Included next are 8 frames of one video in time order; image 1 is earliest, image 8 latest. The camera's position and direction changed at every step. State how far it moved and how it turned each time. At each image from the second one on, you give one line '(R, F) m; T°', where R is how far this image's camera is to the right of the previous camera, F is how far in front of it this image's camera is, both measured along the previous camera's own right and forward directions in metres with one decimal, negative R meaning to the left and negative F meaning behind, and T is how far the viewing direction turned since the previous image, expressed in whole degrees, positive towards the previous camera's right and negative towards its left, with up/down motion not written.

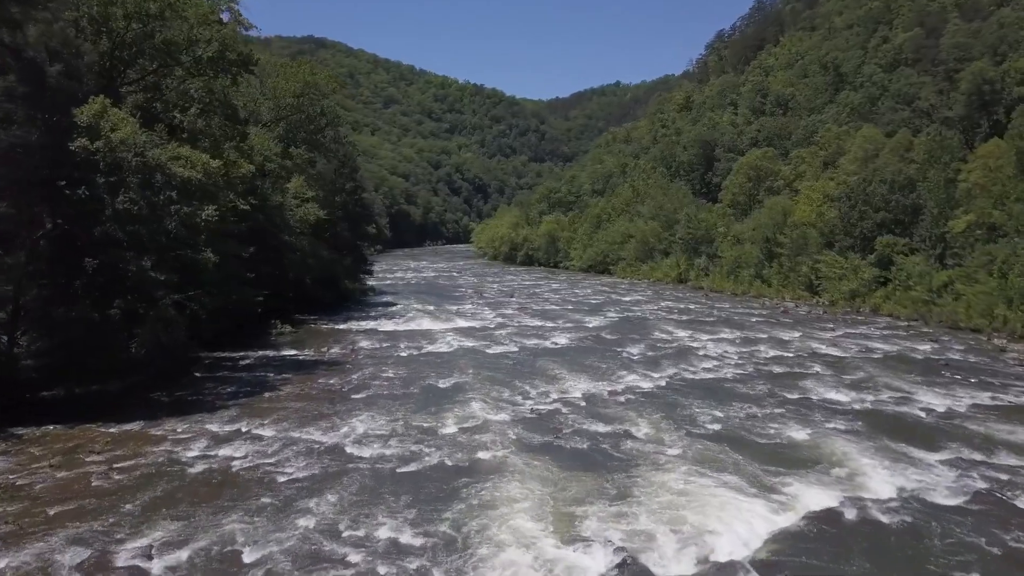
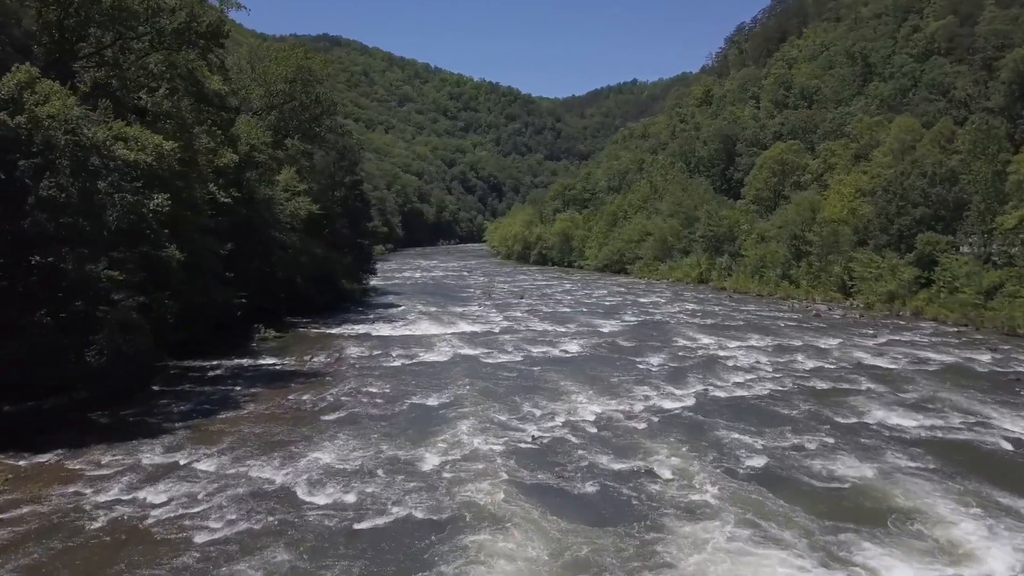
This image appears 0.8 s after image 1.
(+0.3, +2.8) m; -1°
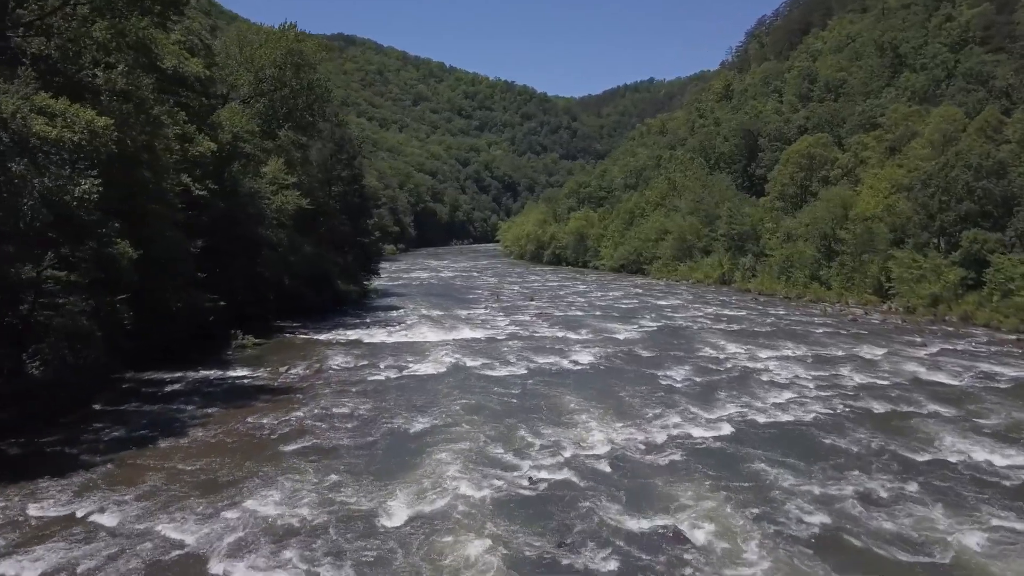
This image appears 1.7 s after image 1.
(+0.3, +2.8) m; -1°
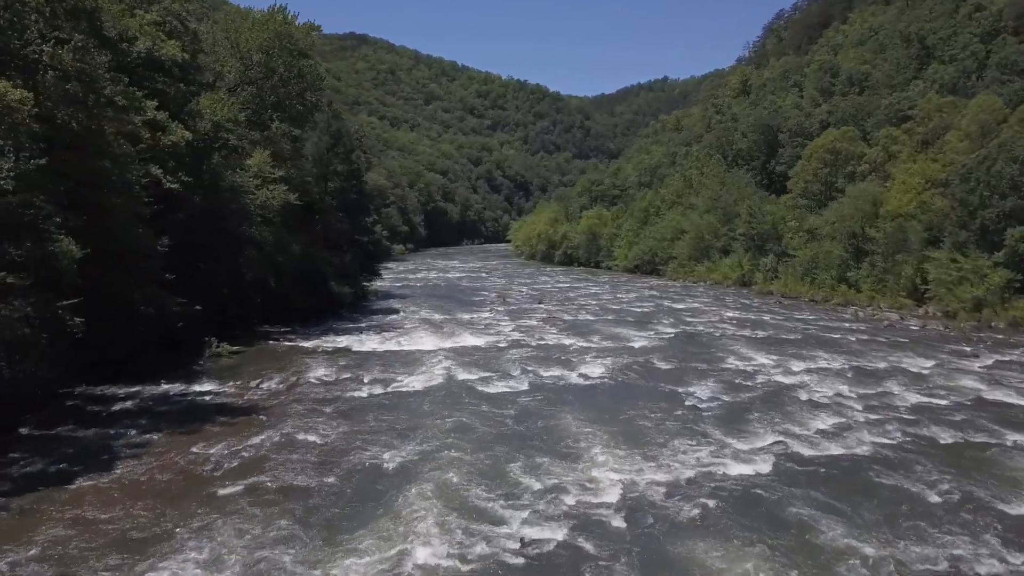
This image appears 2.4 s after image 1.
(+0.3, +2.4) m; -1°
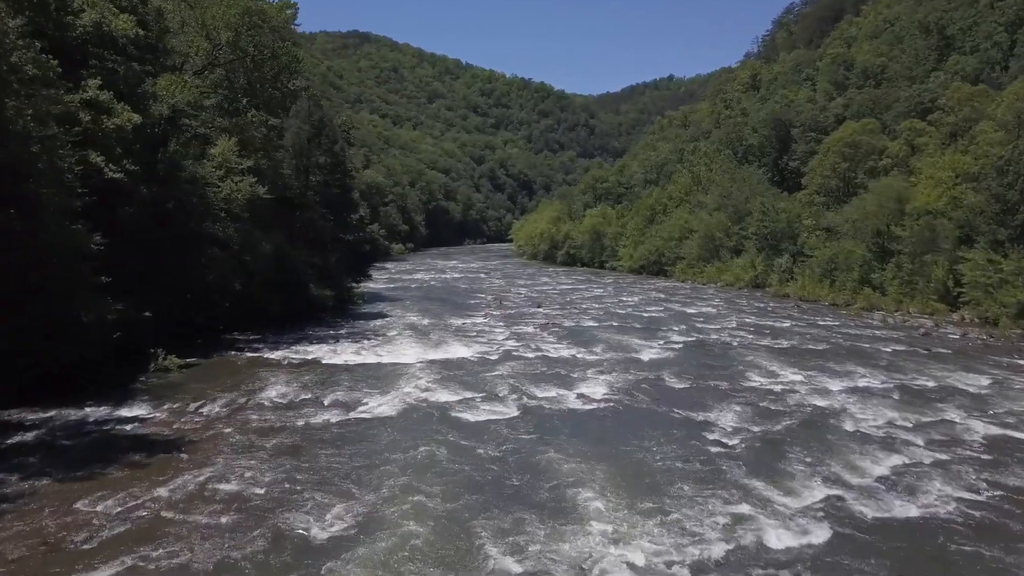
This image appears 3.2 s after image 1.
(+0.3, +2.8) m; 0°
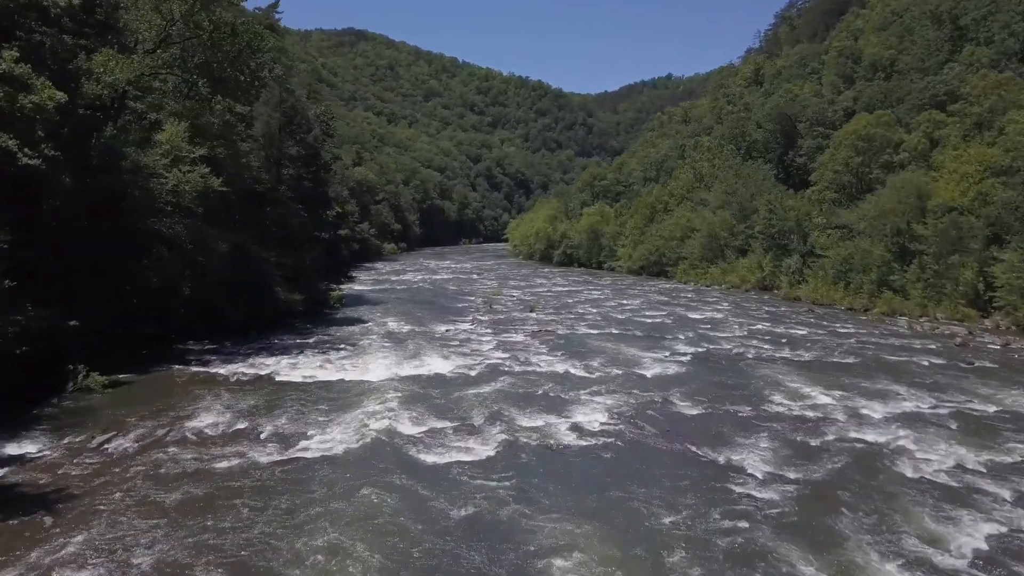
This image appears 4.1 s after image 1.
(+0.3, +2.8) m; 0°
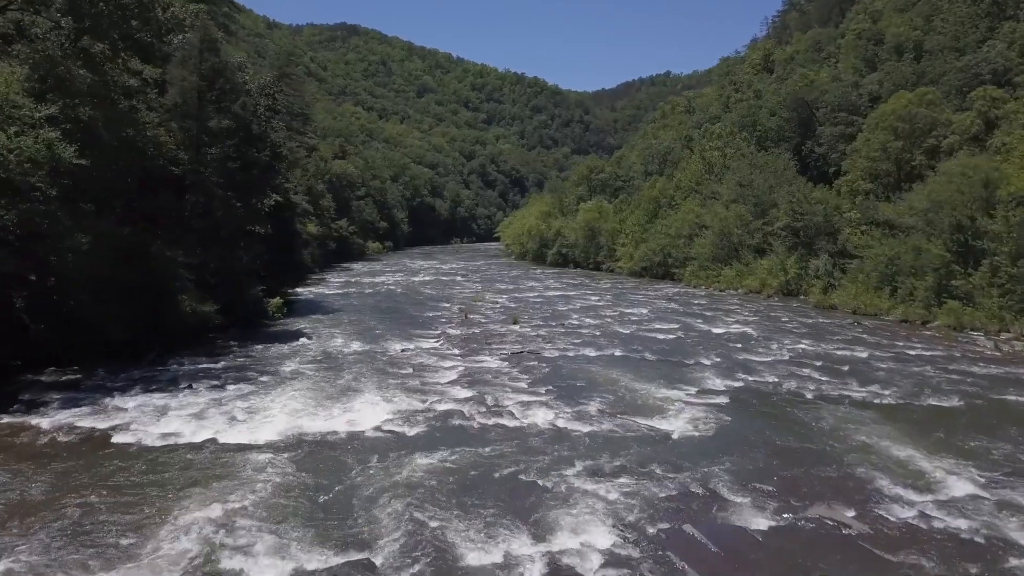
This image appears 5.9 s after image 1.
(+0.6, +6.1) m; 0°
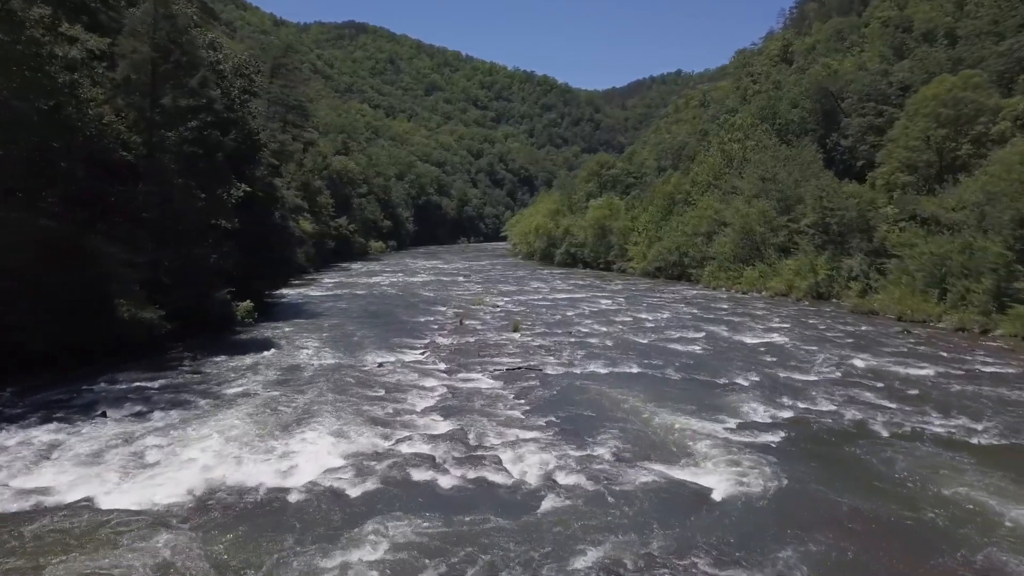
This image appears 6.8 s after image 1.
(+0.3, +3.3) m; -1°
